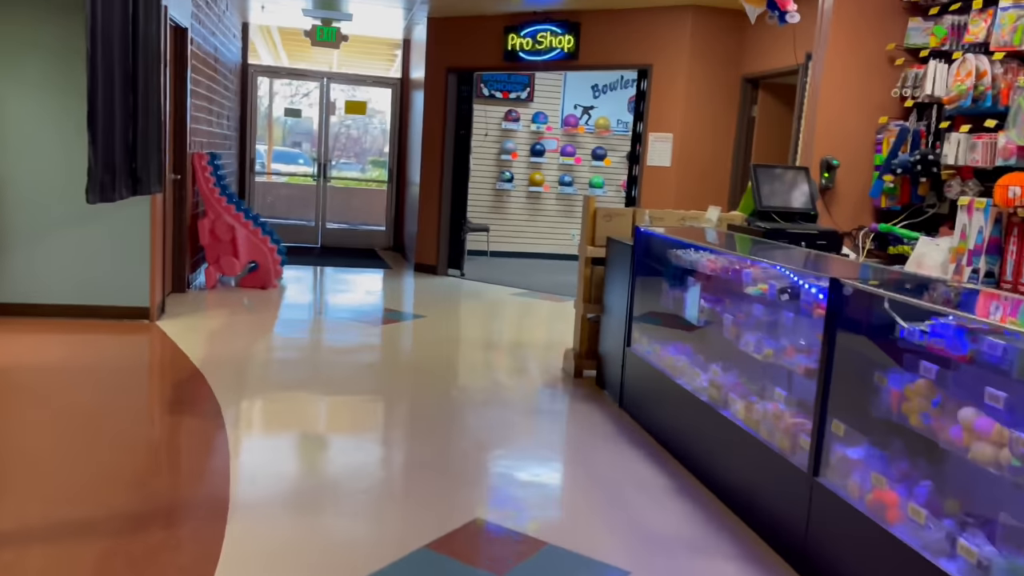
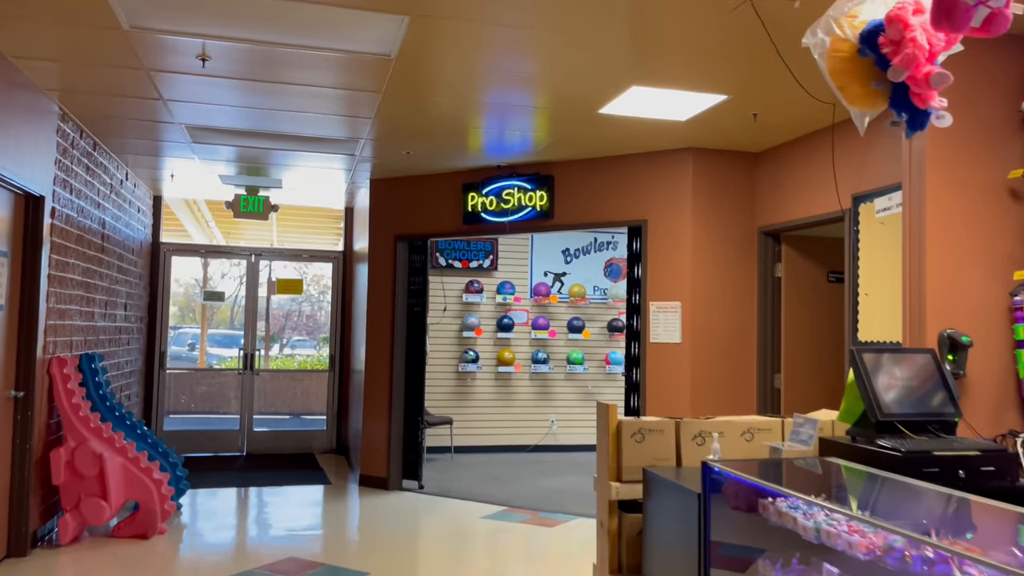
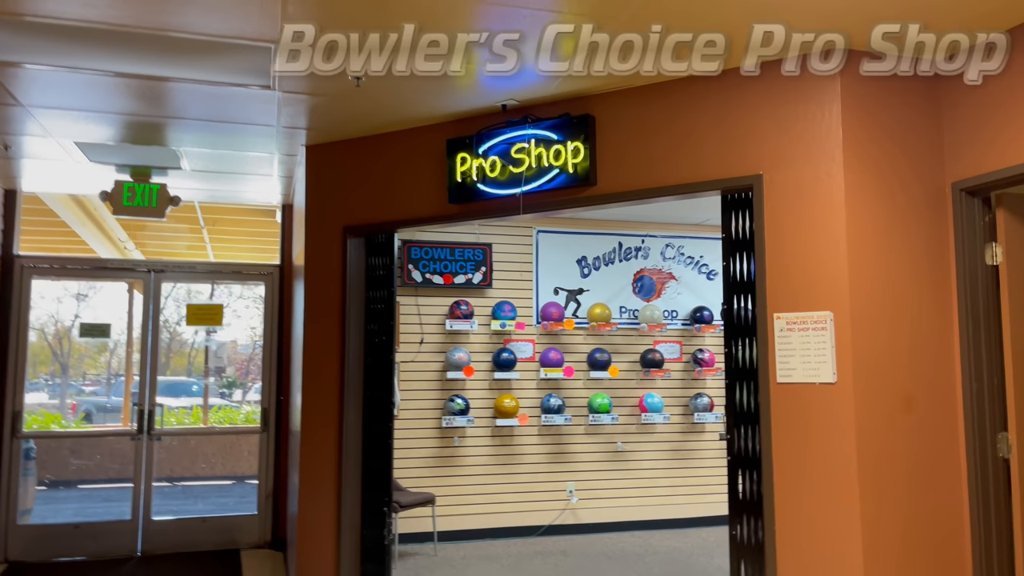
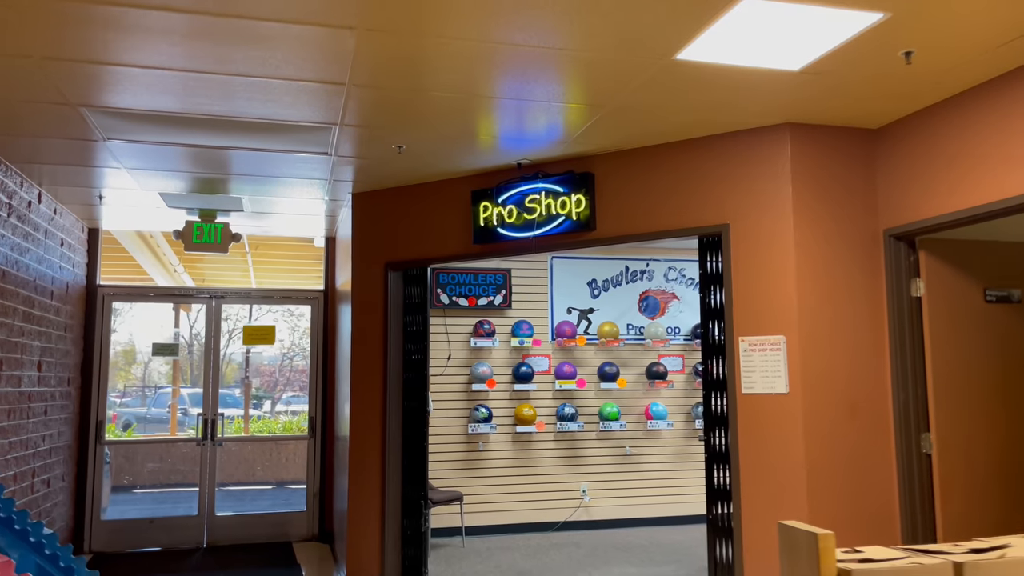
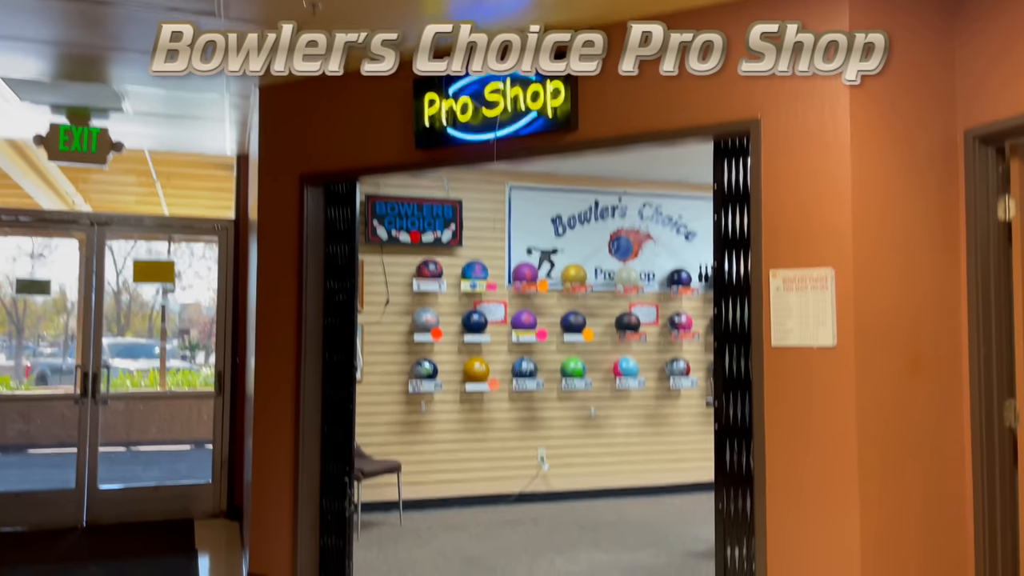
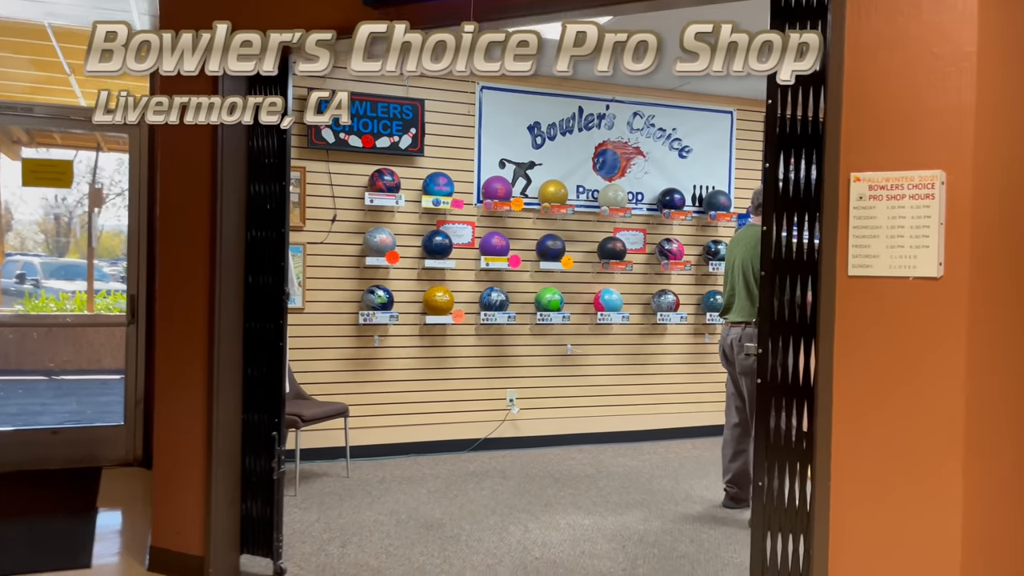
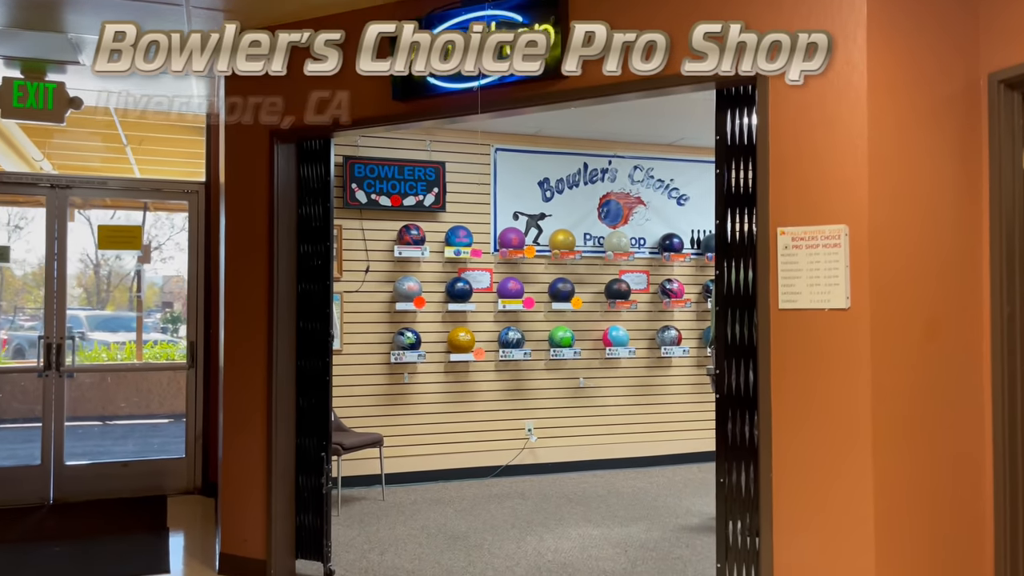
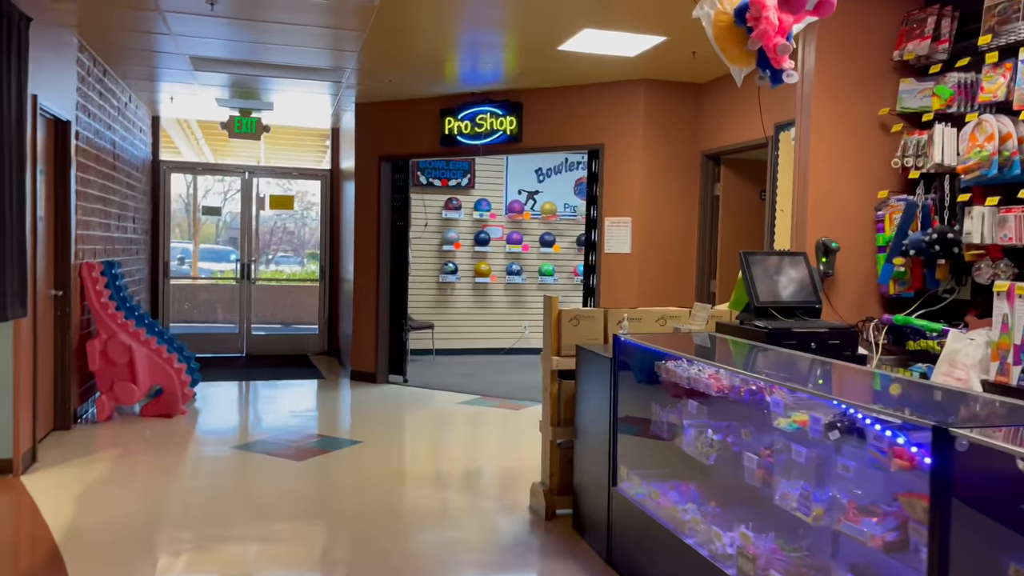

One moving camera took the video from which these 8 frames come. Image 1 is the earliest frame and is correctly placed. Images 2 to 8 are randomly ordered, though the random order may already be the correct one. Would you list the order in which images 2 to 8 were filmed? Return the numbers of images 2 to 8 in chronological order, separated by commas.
8, 2, 4, 3, 5, 7, 6
